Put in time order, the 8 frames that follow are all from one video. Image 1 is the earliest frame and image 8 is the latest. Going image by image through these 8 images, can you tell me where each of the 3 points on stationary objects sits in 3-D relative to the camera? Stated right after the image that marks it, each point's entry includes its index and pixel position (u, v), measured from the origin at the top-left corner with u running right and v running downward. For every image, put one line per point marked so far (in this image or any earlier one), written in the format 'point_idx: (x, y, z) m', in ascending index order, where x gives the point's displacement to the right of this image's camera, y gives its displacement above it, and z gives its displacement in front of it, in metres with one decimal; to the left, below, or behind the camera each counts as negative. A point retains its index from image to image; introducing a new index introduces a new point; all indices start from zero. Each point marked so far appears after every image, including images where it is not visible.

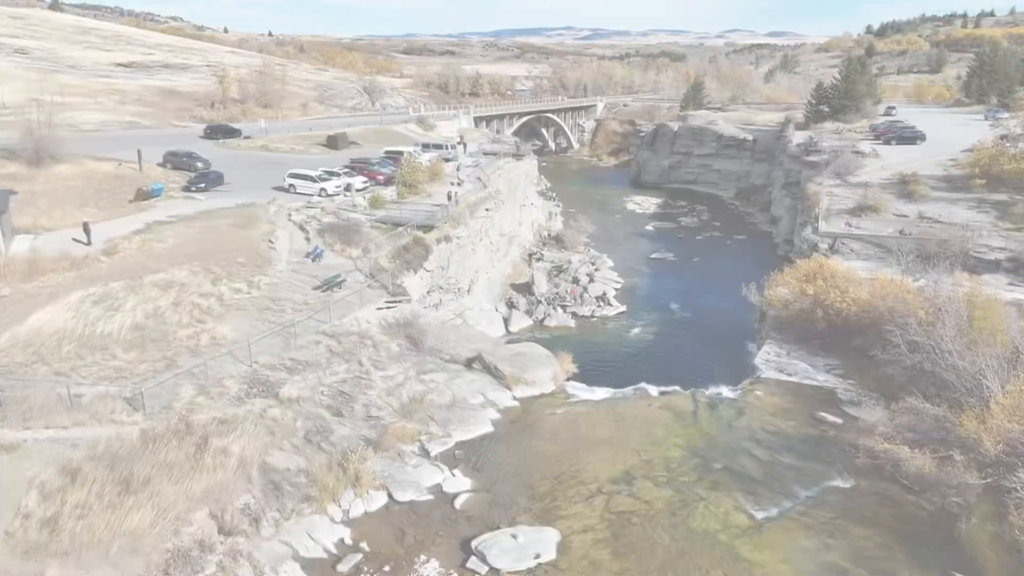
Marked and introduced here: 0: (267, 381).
0: (-6.6, -2.5, +19.8) m
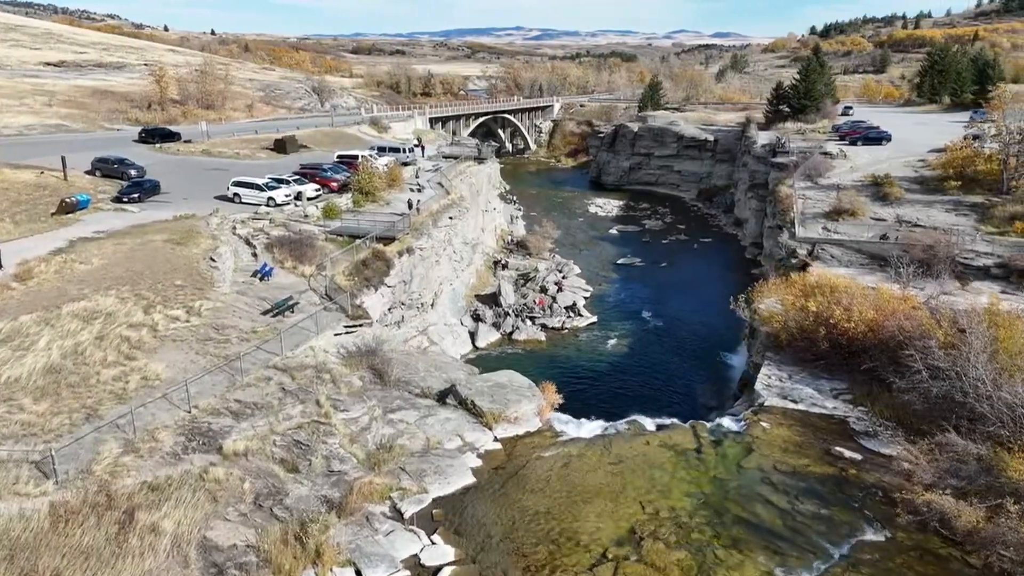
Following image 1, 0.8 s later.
0: (-7.0, -3.3, +16.9) m
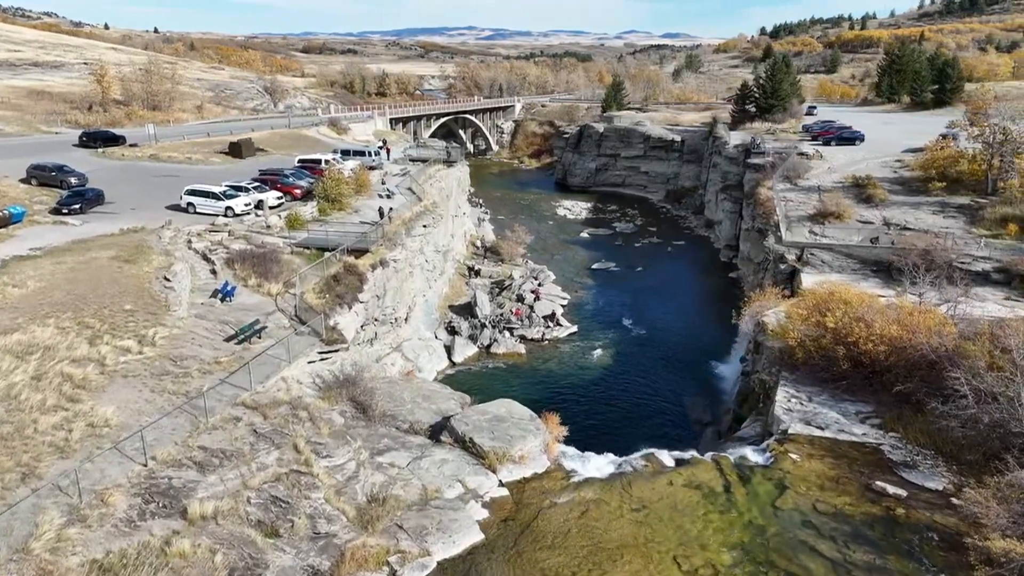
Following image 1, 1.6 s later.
0: (-6.7, -3.9, +14.5) m
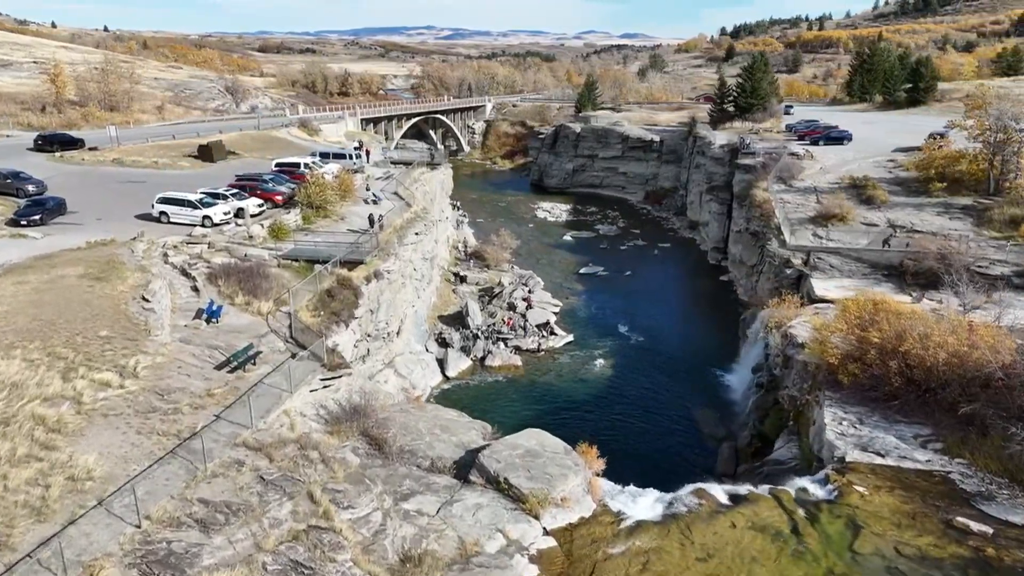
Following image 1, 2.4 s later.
0: (-5.7, -4.5, +12.3) m
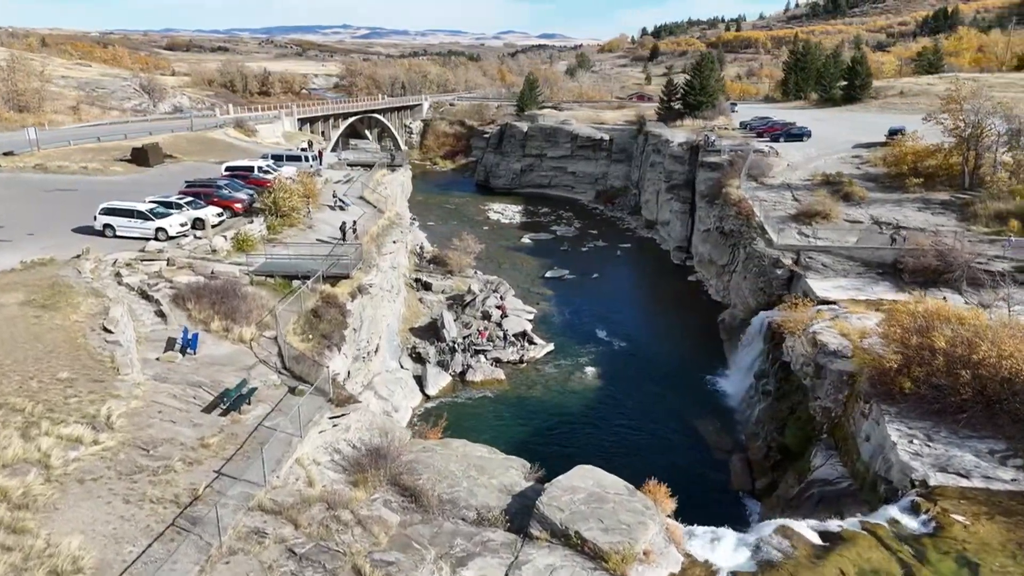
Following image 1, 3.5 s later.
0: (-4.0, -5.0, +9.6) m
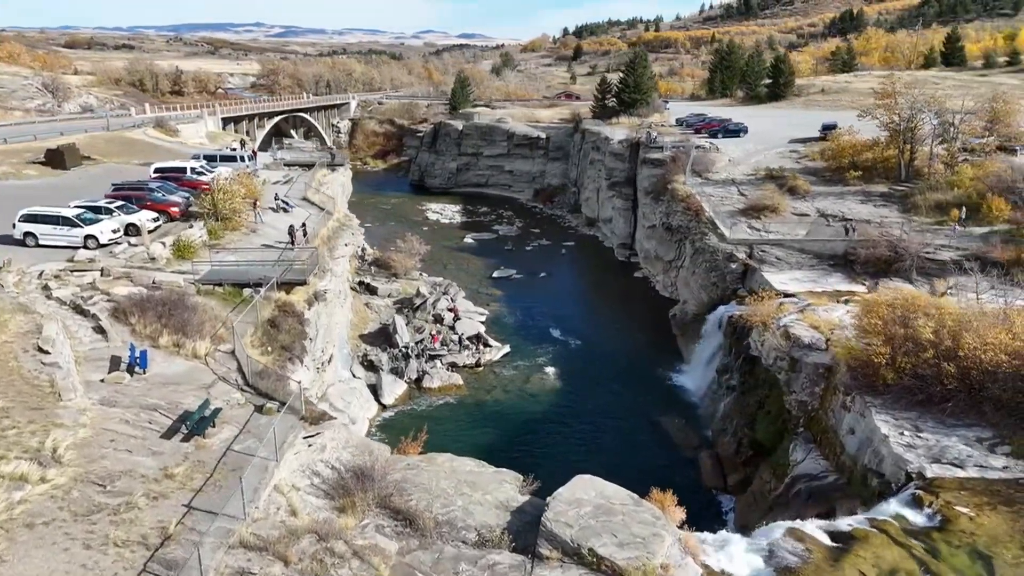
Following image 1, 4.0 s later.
0: (-3.5, -5.2, +8.3) m
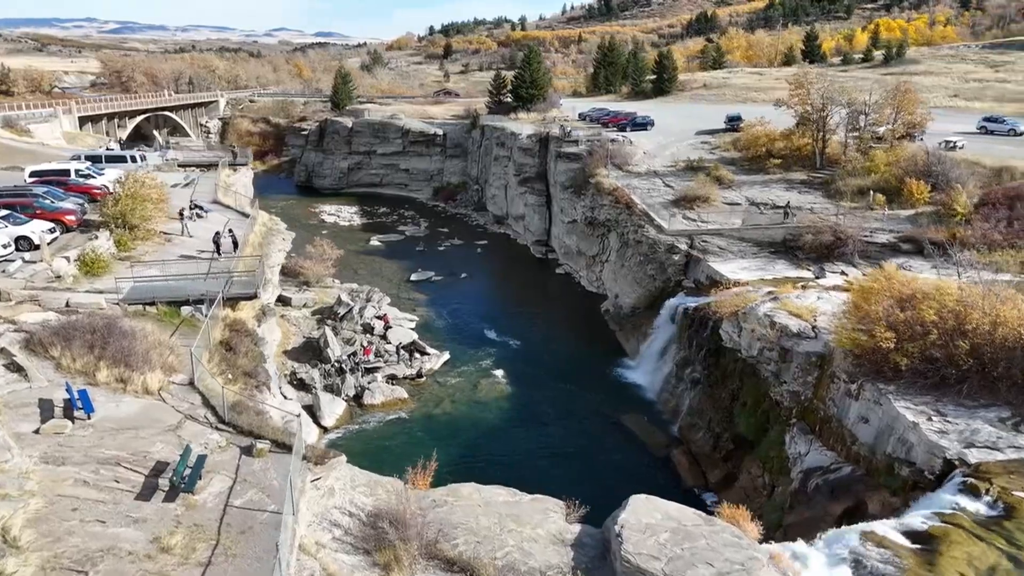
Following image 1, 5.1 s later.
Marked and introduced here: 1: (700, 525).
0: (-1.3, -5.4, +6.0) m
1: (+3.2, -4.0, +12.6) m
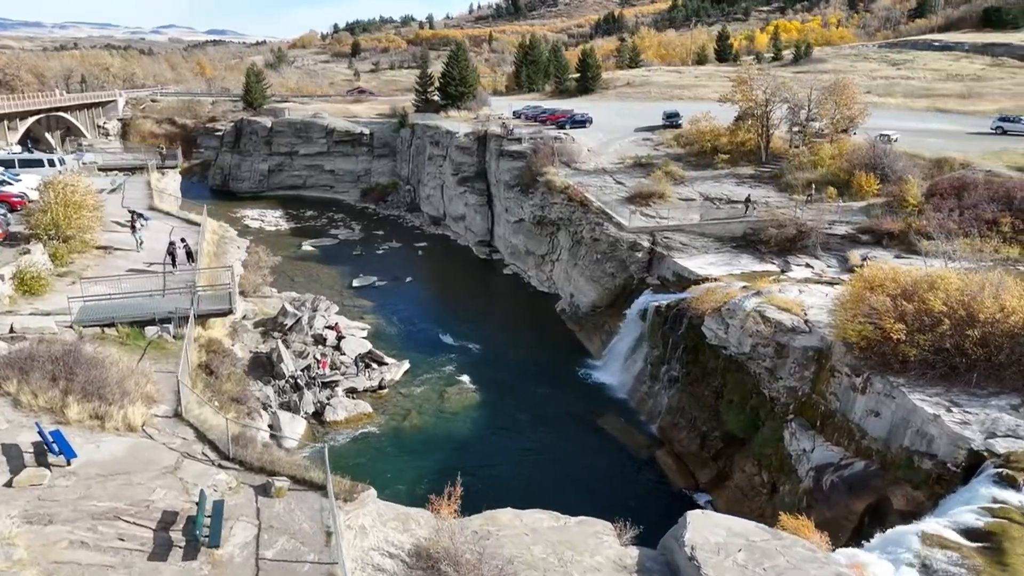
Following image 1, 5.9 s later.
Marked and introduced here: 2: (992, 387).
0: (+0.5, -5.5, +4.9) m
1: (+4.2, -4.0, +11.9) m
2: (+11.2, -2.3, +17.4) m
